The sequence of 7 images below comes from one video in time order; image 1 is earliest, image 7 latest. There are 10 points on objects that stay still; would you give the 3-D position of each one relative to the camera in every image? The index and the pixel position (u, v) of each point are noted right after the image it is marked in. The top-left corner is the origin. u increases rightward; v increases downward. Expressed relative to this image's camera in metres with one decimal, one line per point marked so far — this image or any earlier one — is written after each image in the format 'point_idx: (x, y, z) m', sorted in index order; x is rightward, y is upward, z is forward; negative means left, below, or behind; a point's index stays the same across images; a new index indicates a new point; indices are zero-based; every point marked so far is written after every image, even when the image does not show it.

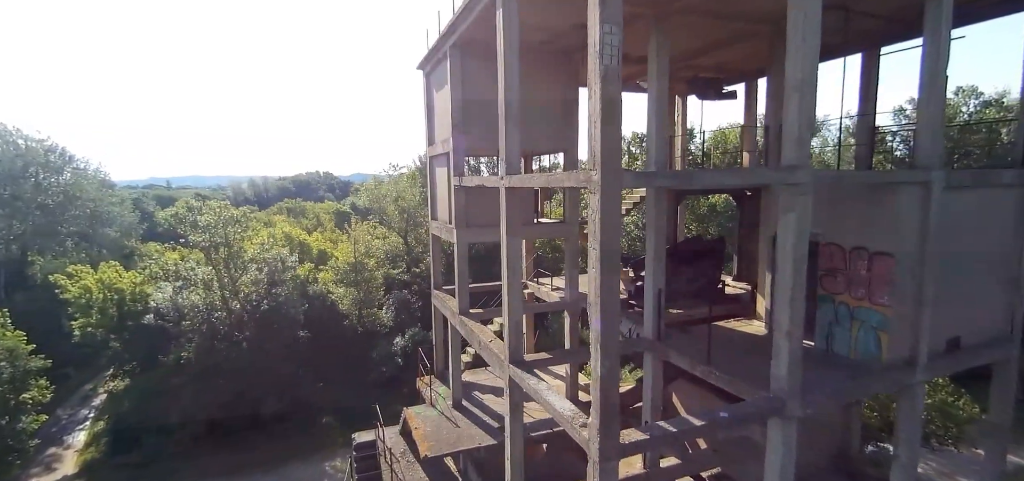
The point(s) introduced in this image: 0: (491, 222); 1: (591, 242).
0: (-0.6, +0.5, +13.5) m
1: (+1.0, 0.0, +6.4) m
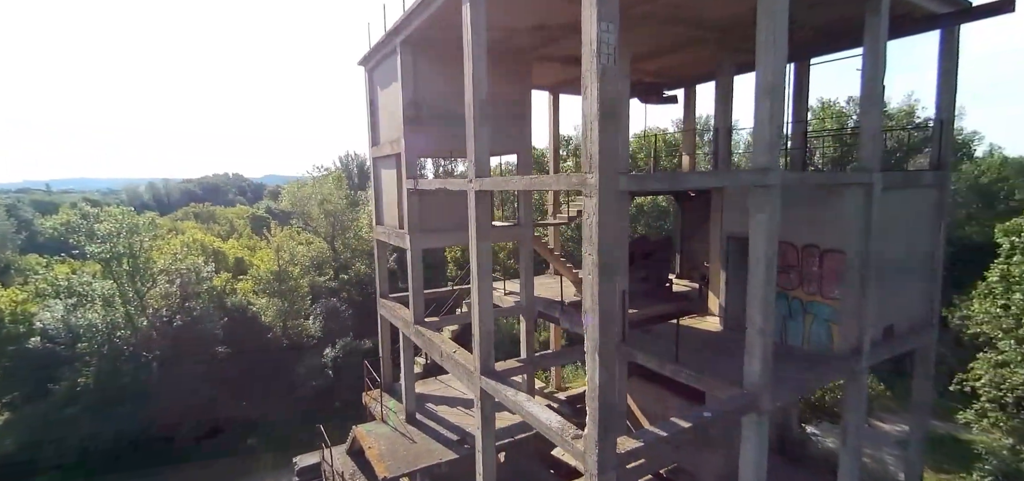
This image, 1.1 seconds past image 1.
0: (-1.7, +0.3, +12.9) m
1: (+0.9, -0.1, +6.2) m
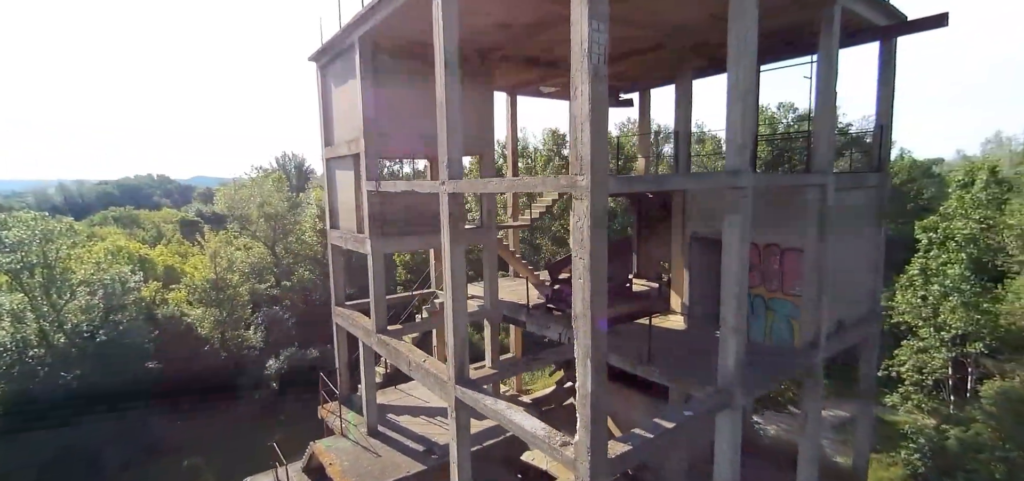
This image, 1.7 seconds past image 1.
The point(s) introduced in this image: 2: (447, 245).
0: (-2.5, +0.2, +12.5) m
1: (+0.8, -0.1, +6.0) m
2: (-1.1, -0.1, +8.8) m
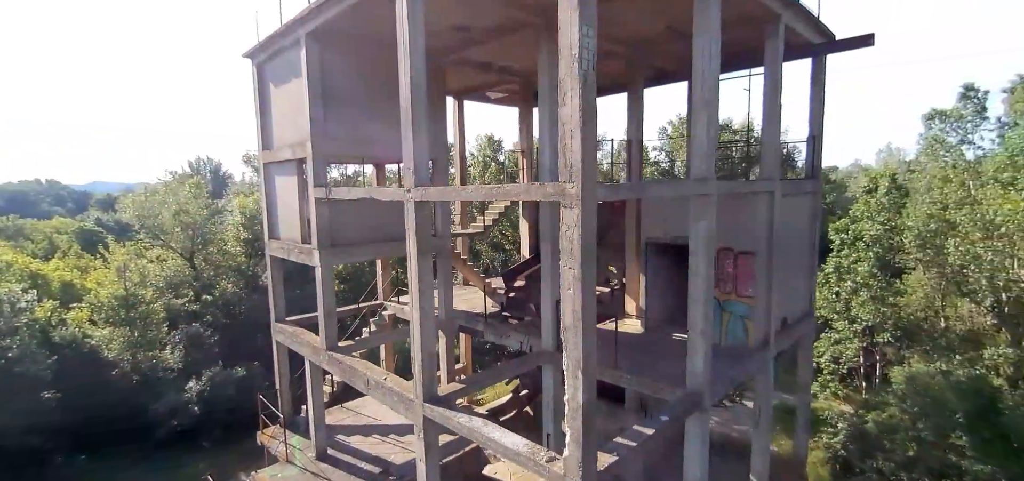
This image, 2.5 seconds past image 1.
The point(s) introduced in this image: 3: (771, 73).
0: (-3.5, 0.0, +11.8) m
1: (+0.6, -0.2, +5.9) m
2: (-1.6, -0.2, +8.4) m
3: (+5.3, +3.4, +10.4) m
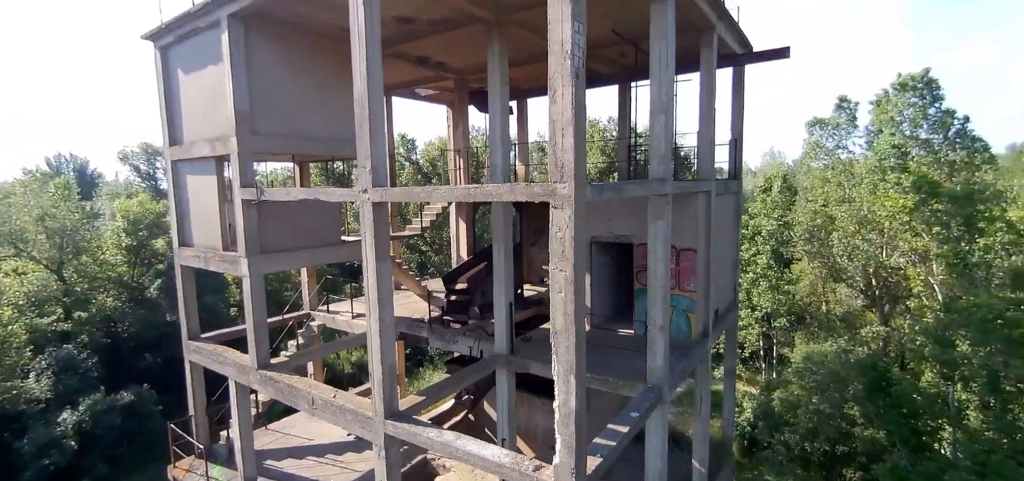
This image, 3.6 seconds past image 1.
0: (-4.7, -0.1, +10.8) m
1: (+0.5, -0.2, +5.7) m
2: (-2.2, -0.3, +7.8) m
3: (+4.2, +3.5, +11.0) m
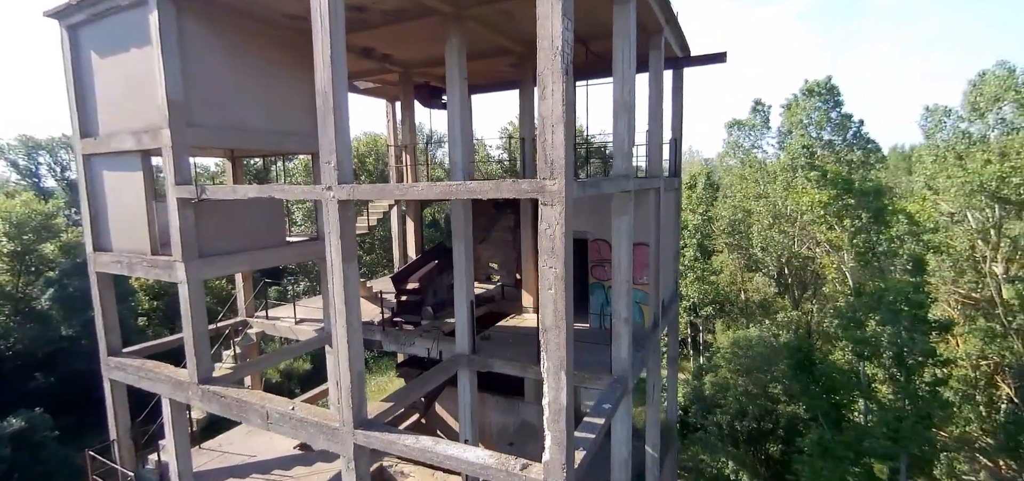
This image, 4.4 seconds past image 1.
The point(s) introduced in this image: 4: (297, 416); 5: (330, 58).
0: (-5.5, -0.2, +10.0) m
1: (+0.4, -0.2, +5.7) m
2: (-2.5, -0.3, +7.3) m
3: (+3.2, +3.6, +11.5) m
4: (-3.4, -2.7, +8.0) m
5: (-2.5, +2.5, +7.0) m
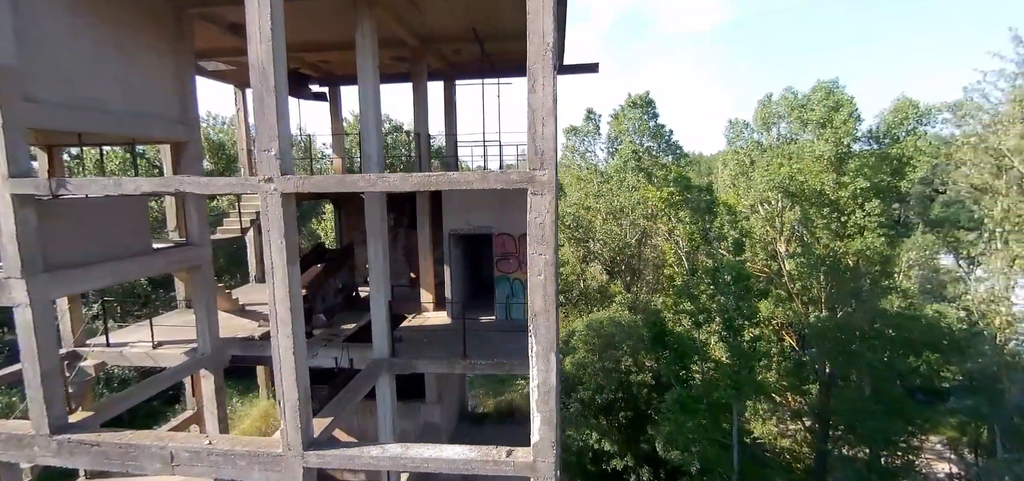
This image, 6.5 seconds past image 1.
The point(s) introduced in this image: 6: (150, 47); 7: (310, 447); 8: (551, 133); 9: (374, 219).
0: (-6.6, -0.3, +8.0) m
1: (+0.3, -0.1, +5.9) m
2: (-3.0, -0.3, +6.5) m
3: (+0.9, +3.8, +12.3) m
4: (-3.9, -2.8, +6.8) m
5: (-3.0, +2.5, +6.1) m
6: (-6.4, +3.5, +9.1) m
7: (-2.7, -2.7, +6.8) m
8: (+0.4, +1.2, +5.8) m
9: (-2.6, +0.4, +9.7) m
